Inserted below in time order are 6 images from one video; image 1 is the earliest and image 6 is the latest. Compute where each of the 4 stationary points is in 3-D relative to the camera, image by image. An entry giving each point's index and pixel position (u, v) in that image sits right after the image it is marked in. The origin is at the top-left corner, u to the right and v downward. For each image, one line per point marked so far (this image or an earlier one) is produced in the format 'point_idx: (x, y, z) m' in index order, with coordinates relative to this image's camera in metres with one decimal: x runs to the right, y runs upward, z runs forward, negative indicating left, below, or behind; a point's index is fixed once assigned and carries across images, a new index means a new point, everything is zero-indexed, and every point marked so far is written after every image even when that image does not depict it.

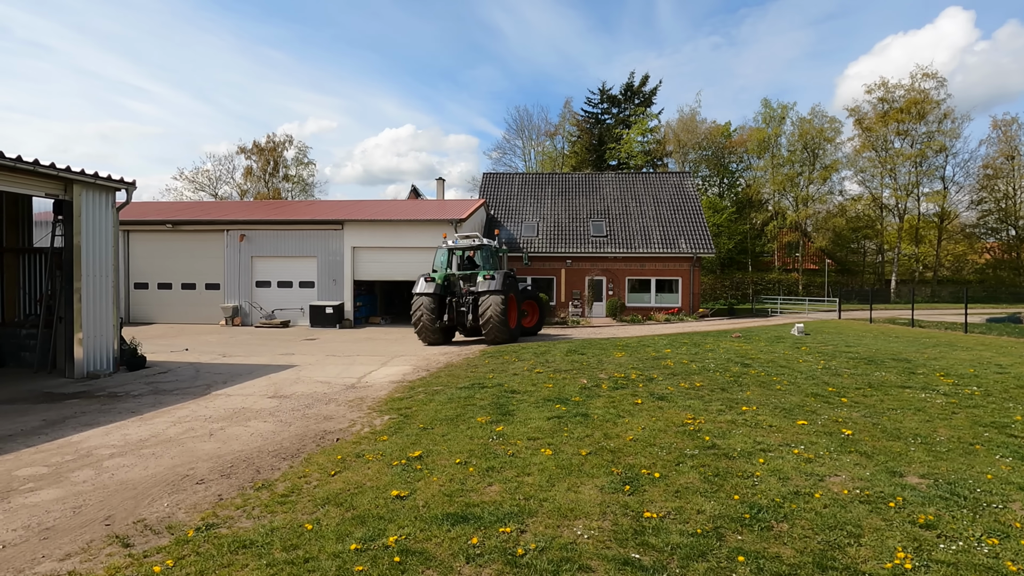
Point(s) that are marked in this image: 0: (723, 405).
0: (+2.2, -1.2, +5.5) m
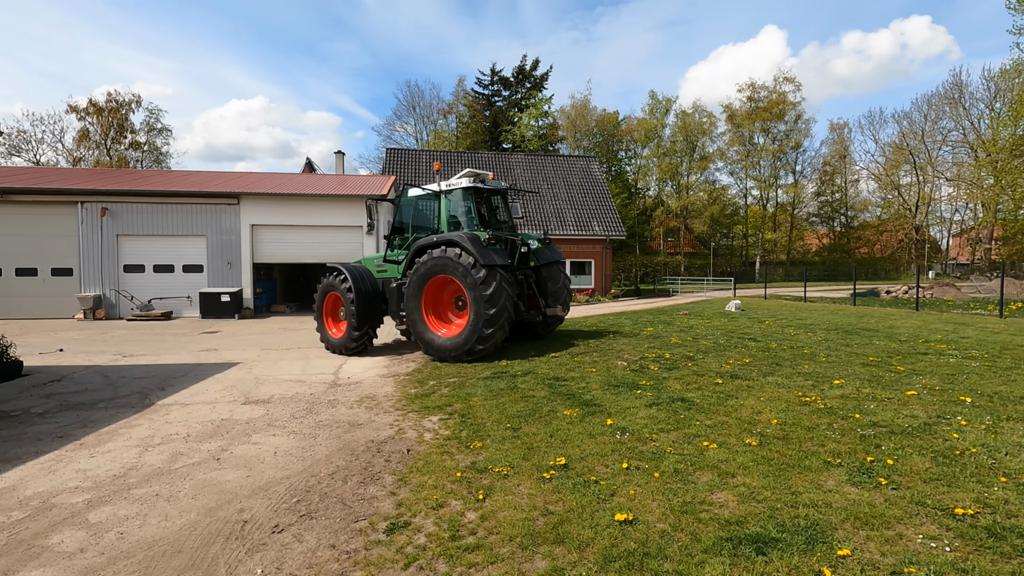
0: (+3.0, -0.9, +5.4) m
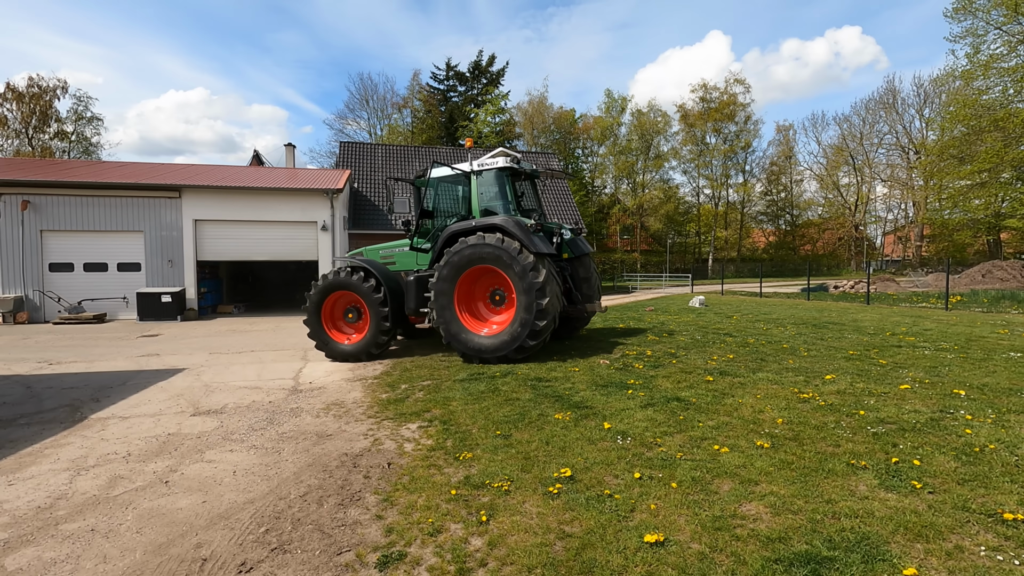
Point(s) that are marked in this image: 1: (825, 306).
0: (+2.8, -0.9, +5.2) m
1: (+8.0, -0.4, +13.8) m
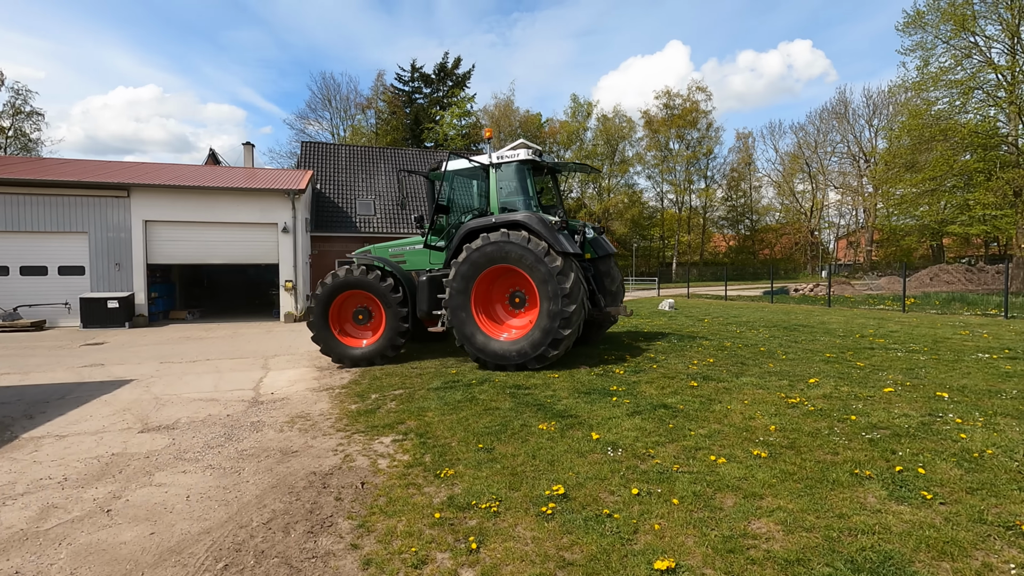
0: (+2.6, -0.9, +5.2) m
1: (+7.2, -0.5, +14.0) m
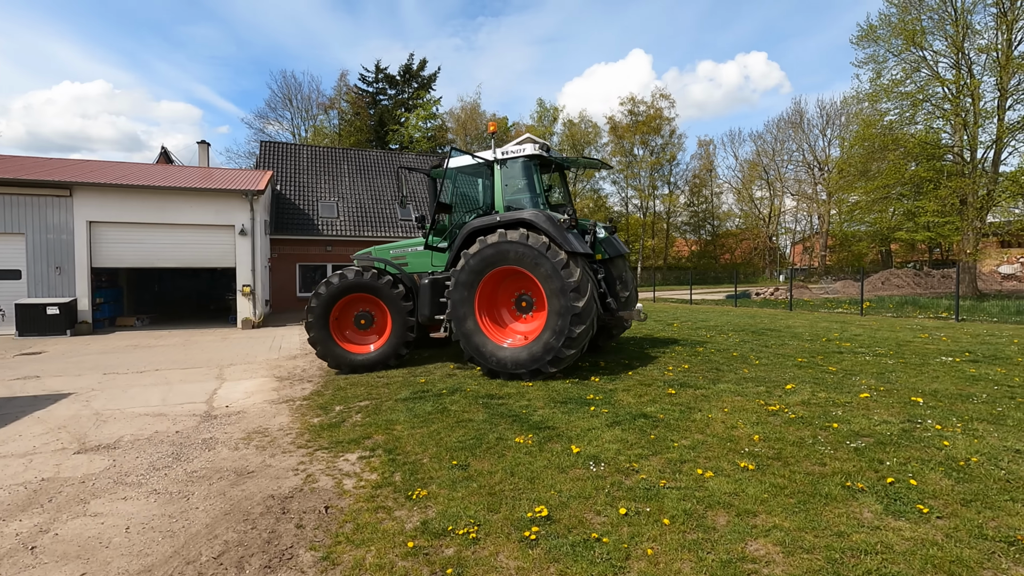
0: (+2.4, -0.9, +5.1) m
1: (+6.4, -0.6, +14.2) m
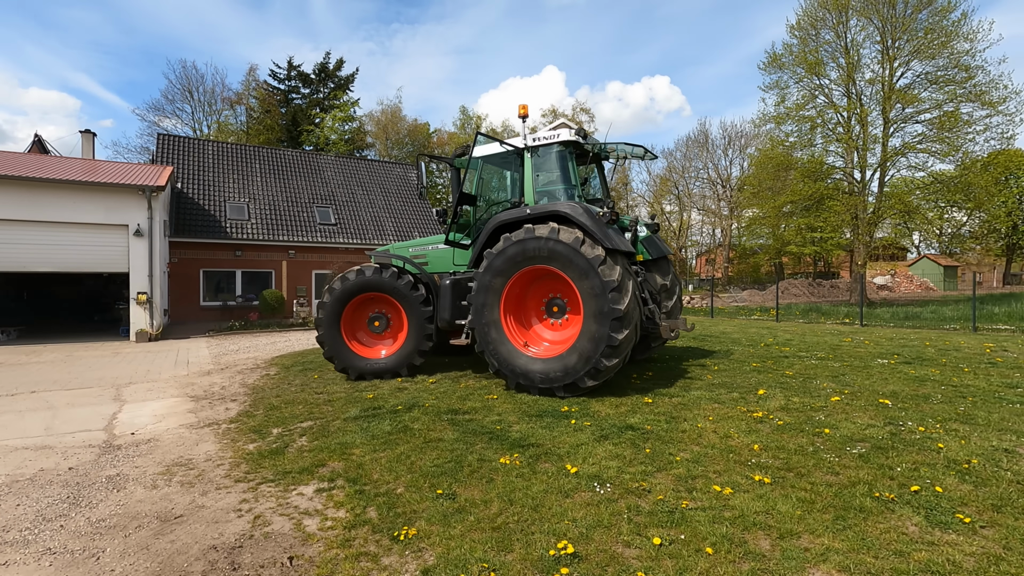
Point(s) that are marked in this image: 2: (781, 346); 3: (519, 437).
0: (+2.1, -1.0, +5.0) m
1: (+4.6, -0.8, +14.7) m
2: (+4.1, -0.9, +8.3) m
3: (0.0, -1.1, +4.0) m
